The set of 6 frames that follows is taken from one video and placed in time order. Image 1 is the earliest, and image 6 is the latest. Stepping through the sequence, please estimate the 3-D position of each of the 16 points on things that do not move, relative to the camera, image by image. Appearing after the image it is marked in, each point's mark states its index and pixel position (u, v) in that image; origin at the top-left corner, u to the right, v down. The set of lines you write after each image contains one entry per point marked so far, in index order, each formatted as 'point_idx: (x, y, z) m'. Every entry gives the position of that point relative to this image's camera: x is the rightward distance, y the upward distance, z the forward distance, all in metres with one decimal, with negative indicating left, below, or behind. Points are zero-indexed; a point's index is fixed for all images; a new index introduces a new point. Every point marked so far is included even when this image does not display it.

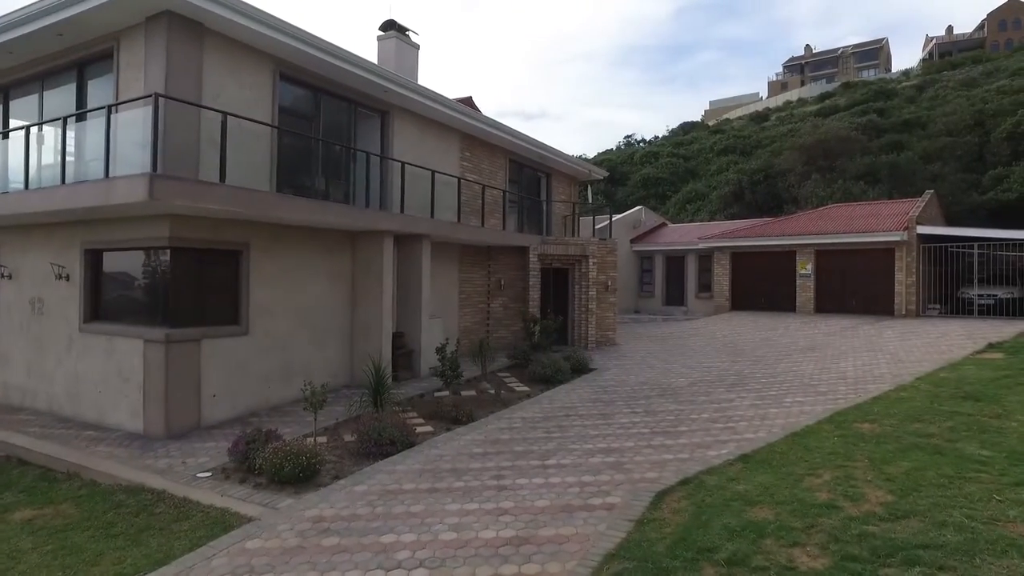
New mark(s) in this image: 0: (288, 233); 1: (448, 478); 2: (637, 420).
0: (-3.4, +0.8, +10.0) m
1: (-0.6, -1.8, +6.4) m
2: (+1.6, -1.7, +8.4) m
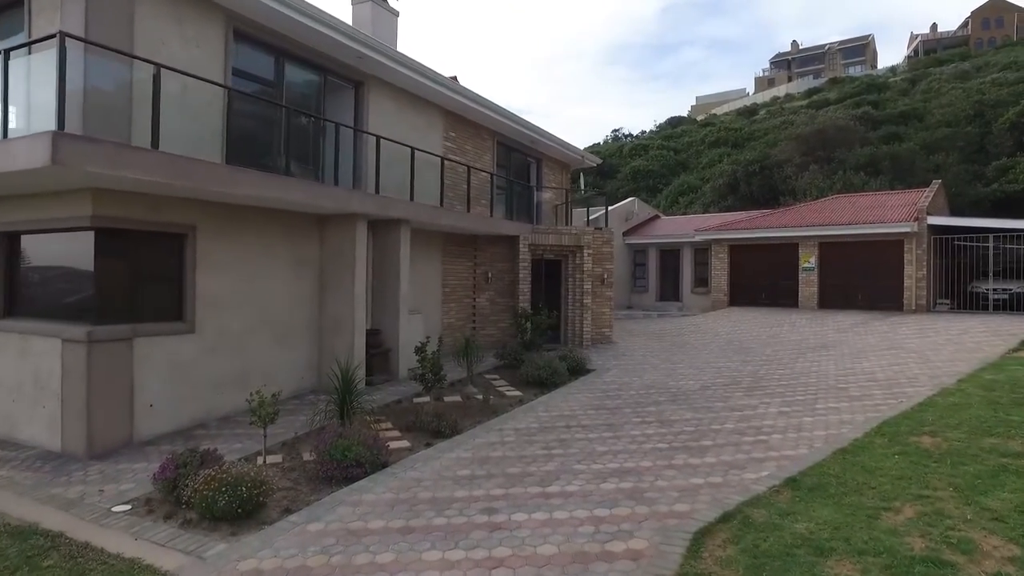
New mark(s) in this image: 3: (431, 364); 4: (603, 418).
0: (-3.5, +1.0, +8.6) m
1: (-0.7, -1.7, +5.1) m
2: (+1.5, -1.6, +7.2) m
3: (-1.1, -1.0, +8.6) m
4: (+1.1, -1.6, +7.9) m
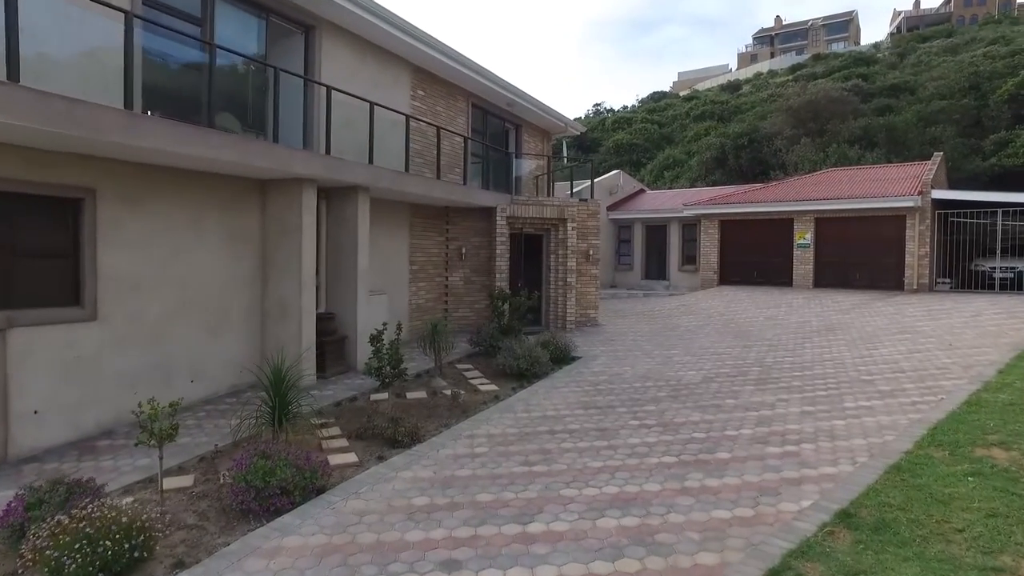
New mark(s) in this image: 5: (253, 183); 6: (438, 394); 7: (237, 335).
0: (-3.8, +1.2, +7.1) m
1: (-0.8, -1.6, +3.8) m
2: (+1.3, -1.4, +5.9) m
3: (-1.4, -0.8, +7.2) m
4: (+0.8, -1.3, +6.6) m
5: (-3.3, +1.3, +8.4) m
6: (-0.9, -1.3, +8.0) m
7: (-3.4, -0.6, +8.2) m
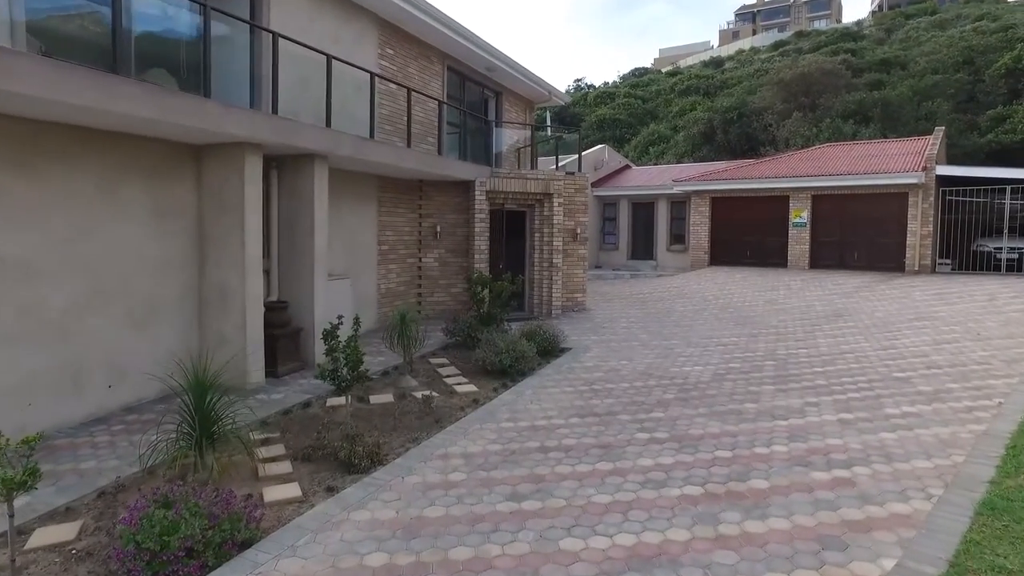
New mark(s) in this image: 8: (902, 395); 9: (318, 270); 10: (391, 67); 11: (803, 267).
0: (-4.0, +1.3, +5.8) m
1: (-0.9, -1.6, +2.6) m
2: (+1.2, -1.3, +4.8) m
3: (-1.6, -0.6, +6.0) m
4: (+0.7, -1.2, +5.5) m
5: (-3.5, +1.5, +7.0) m
6: (-1.1, -1.1, +6.8) m
7: (-3.6, -0.4, +6.9) m
8: (+3.7, -1.0, +6.2) m
9: (-2.4, +0.2, +8.1) m
10: (-2.0, +3.6, +10.7) m
11: (+8.0, +0.6, +18.0) m
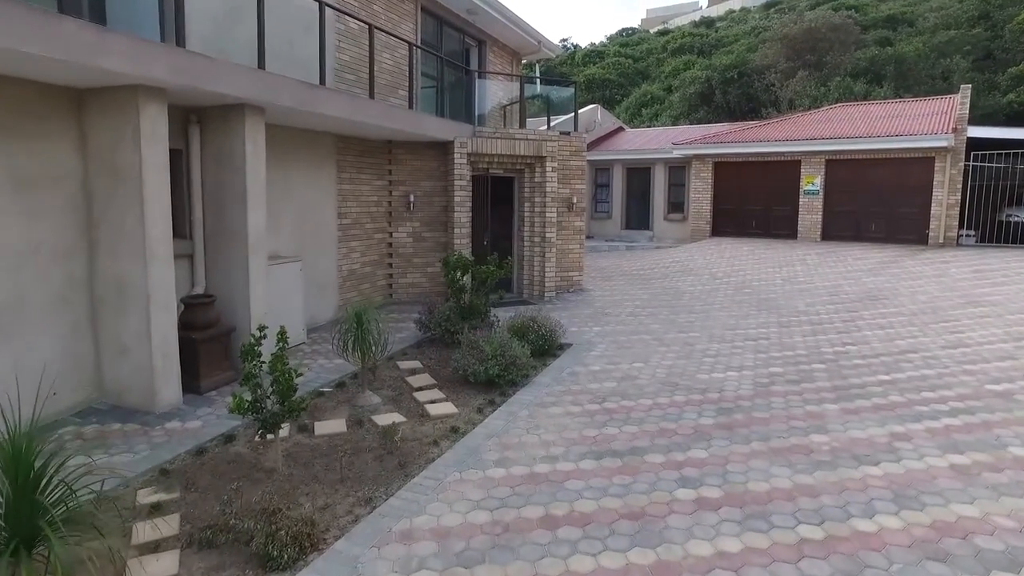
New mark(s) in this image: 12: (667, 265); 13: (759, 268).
0: (-4.0, +1.3, +4.0) m
1: (-0.9, -1.7, +1.1) m
2: (+1.1, -1.3, +3.3) m
3: (-1.6, -0.6, +4.3) m
4: (+0.6, -1.2, +3.9) m
5: (-3.6, +1.5, +5.2) m
6: (-1.2, -1.1, +5.2) m
7: (-3.7, -0.4, +5.2) m
8: (+3.6, -1.0, +4.7) m
9: (-2.5, +0.4, +6.4) m
10: (-2.2, +3.8, +8.8) m
11: (+7.6, +1.2, +16.5) m
12: (+3.5, +0.5, +14.8) m
13: (+5.0, +0.4, +13.4) m
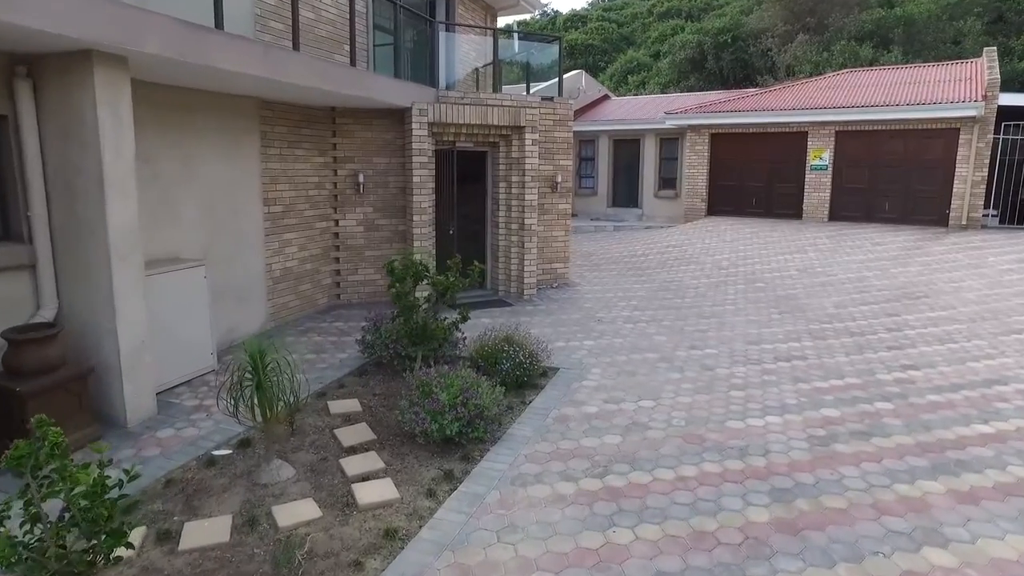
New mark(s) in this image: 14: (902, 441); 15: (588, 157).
0: (-4.2, +1.0, +2.1) m
1: (-0.9, -2.1, -0.6) m
2: (+1.0, -1.6, +1.6) m
3: (-1.8, -0.8, +2.6) m
4: (+0.5, -1.5, +2.3) m
5: (-3.8, +1.3, +3.3) m
6: (-1.4, -1.3, +3.5) m
7: (-3.9, -0.6, +3.4) m
8: (+3.4, -1.1, +3.2) m
9: (-2.7, +0.2, +4.6) m
10: (-2.5, +3.8, +6.9) m
11: (+7.0, +1.5, +14.9) m
12: (+3.0, +0.7, +13.1) m
13: (+4.6, +0.6, +11.8) m
14: (+2.5, -1.0, +4.3) m
15: (+2.2, +3.8, +19.2) m
